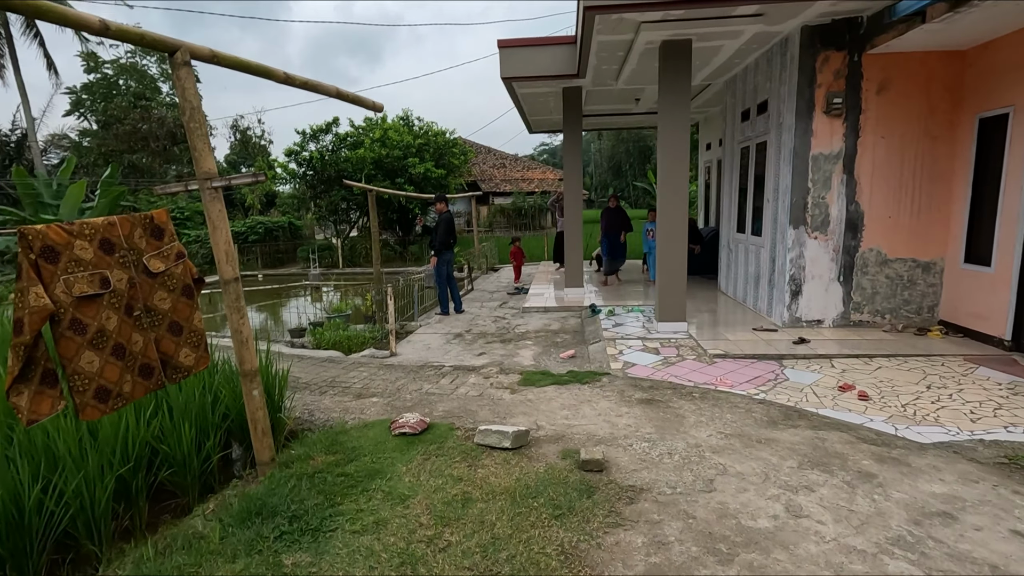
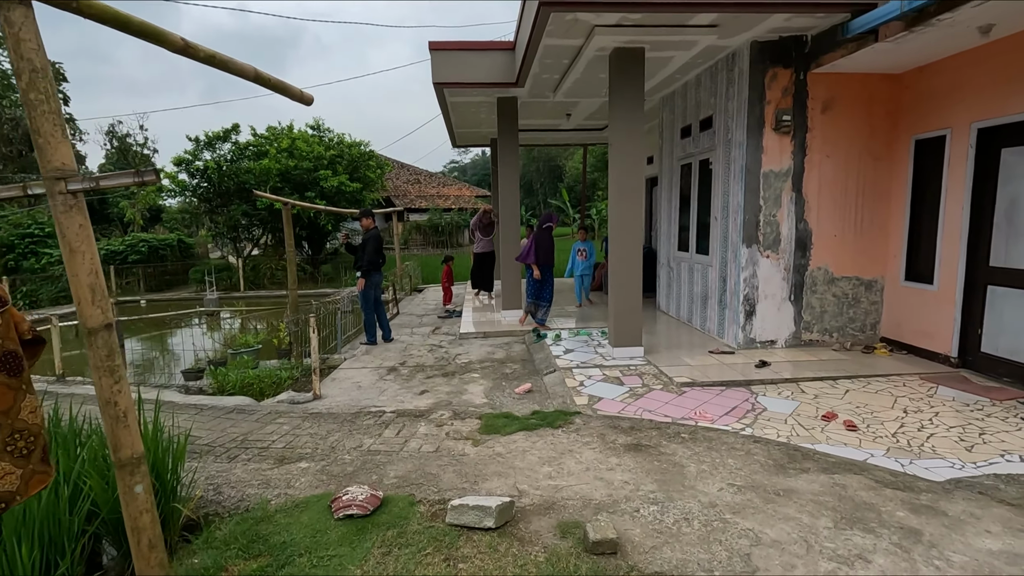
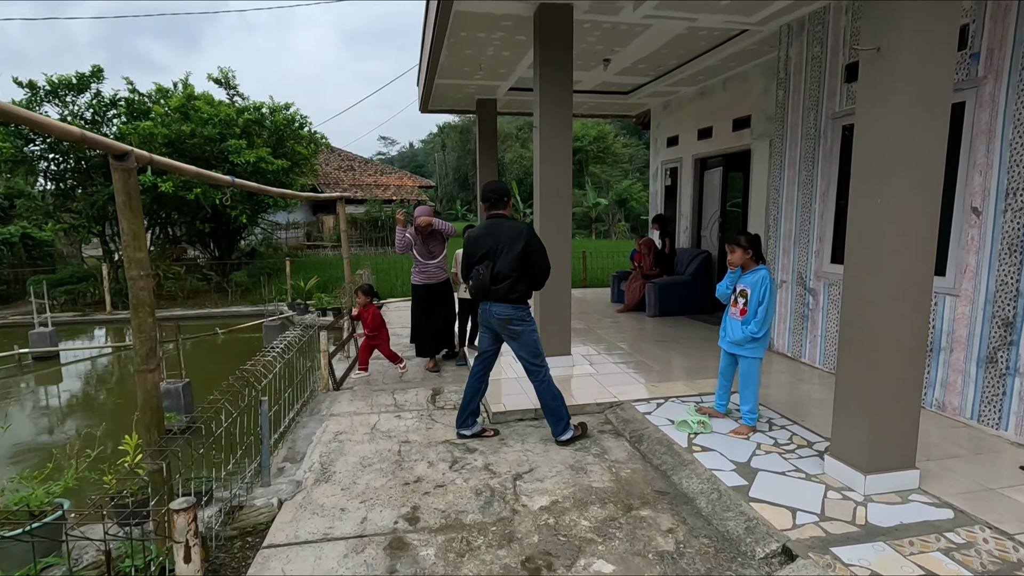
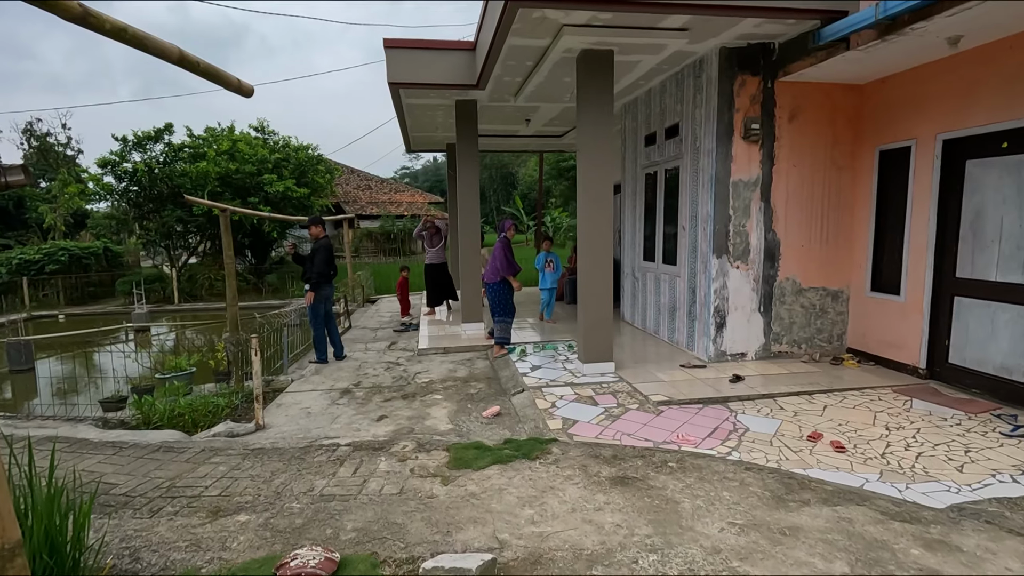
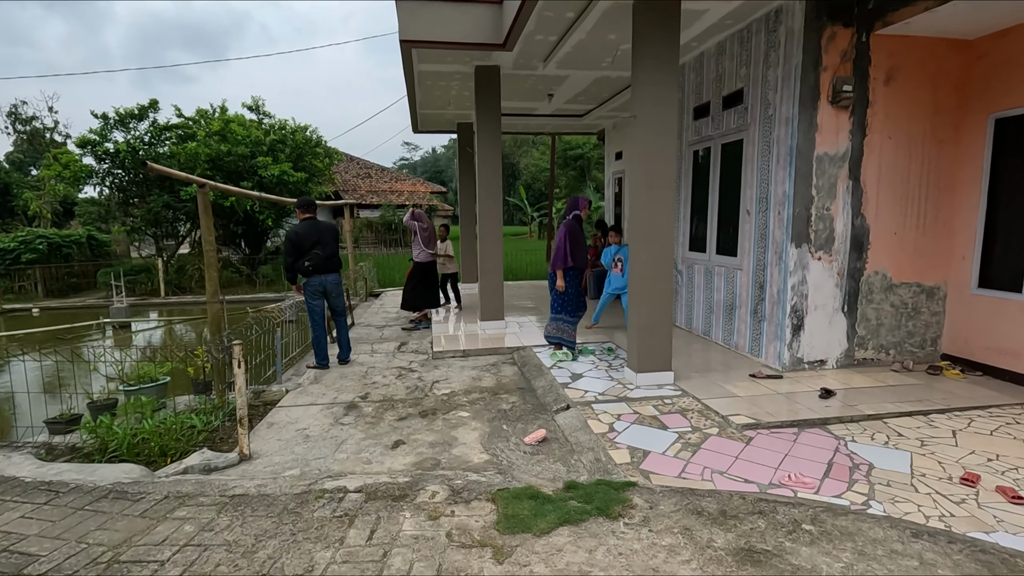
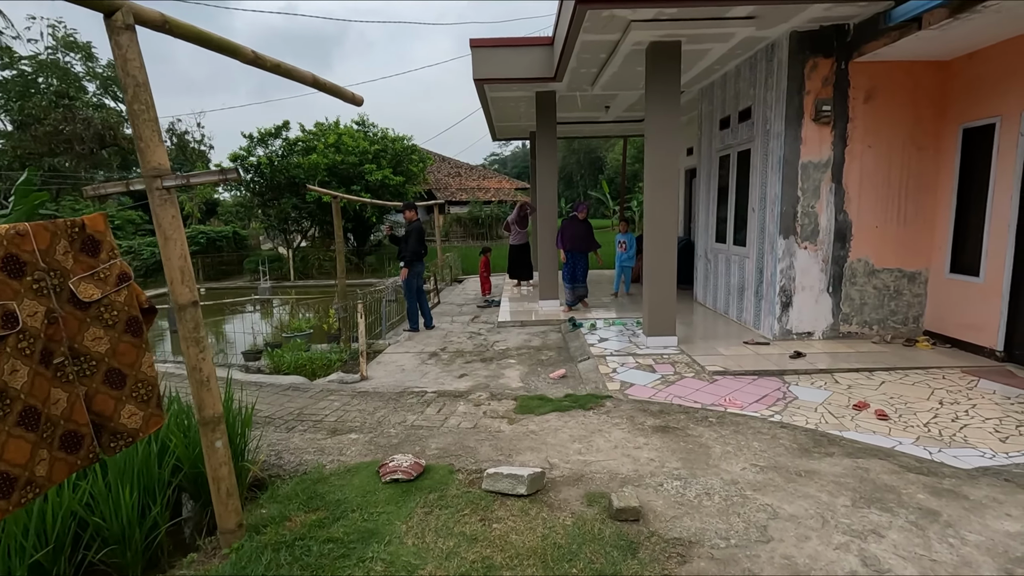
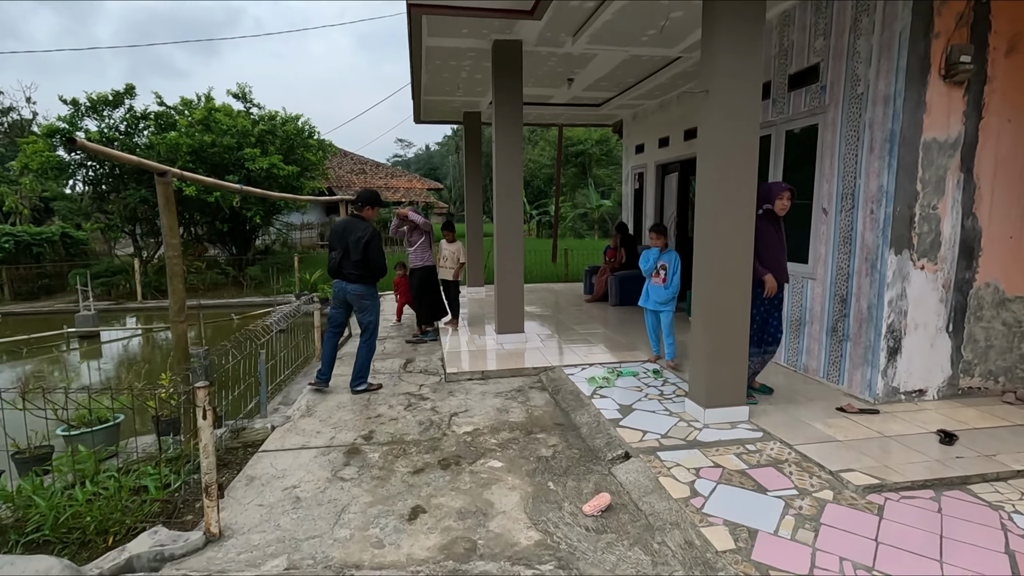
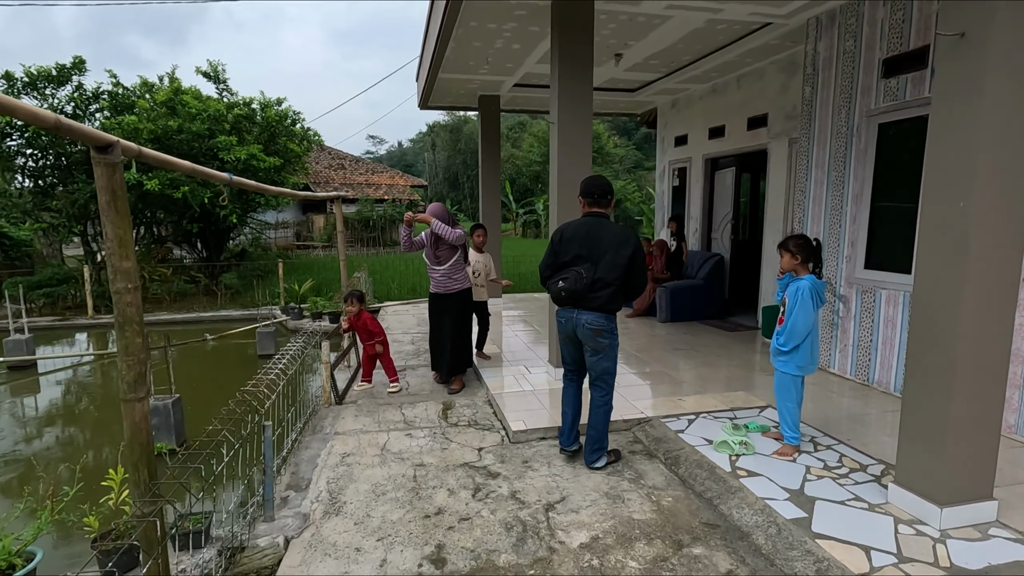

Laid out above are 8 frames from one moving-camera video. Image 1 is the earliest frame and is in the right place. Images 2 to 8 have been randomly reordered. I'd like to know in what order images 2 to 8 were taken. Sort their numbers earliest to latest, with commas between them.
6, 2, 4, 5, 7, 3, 8
